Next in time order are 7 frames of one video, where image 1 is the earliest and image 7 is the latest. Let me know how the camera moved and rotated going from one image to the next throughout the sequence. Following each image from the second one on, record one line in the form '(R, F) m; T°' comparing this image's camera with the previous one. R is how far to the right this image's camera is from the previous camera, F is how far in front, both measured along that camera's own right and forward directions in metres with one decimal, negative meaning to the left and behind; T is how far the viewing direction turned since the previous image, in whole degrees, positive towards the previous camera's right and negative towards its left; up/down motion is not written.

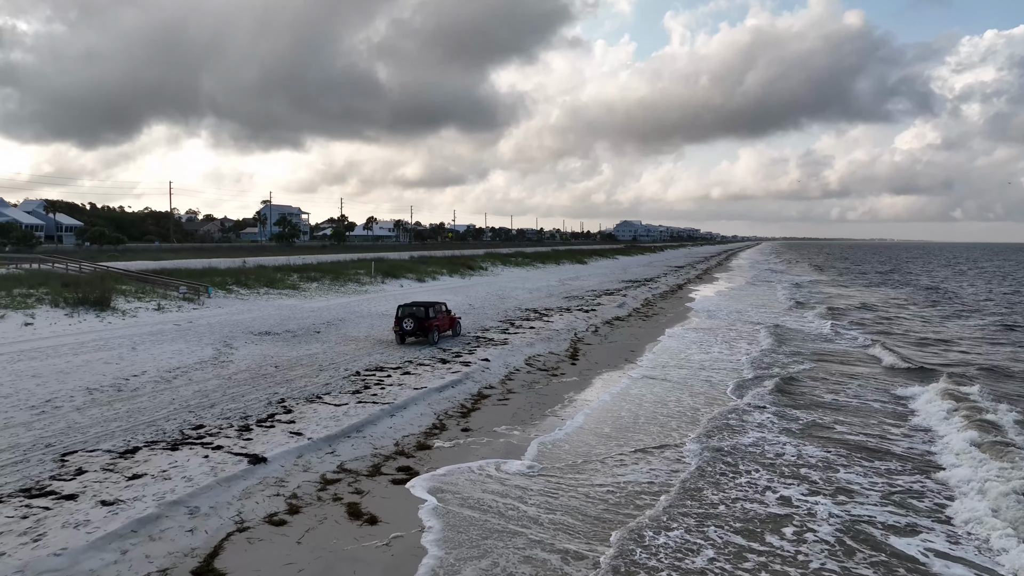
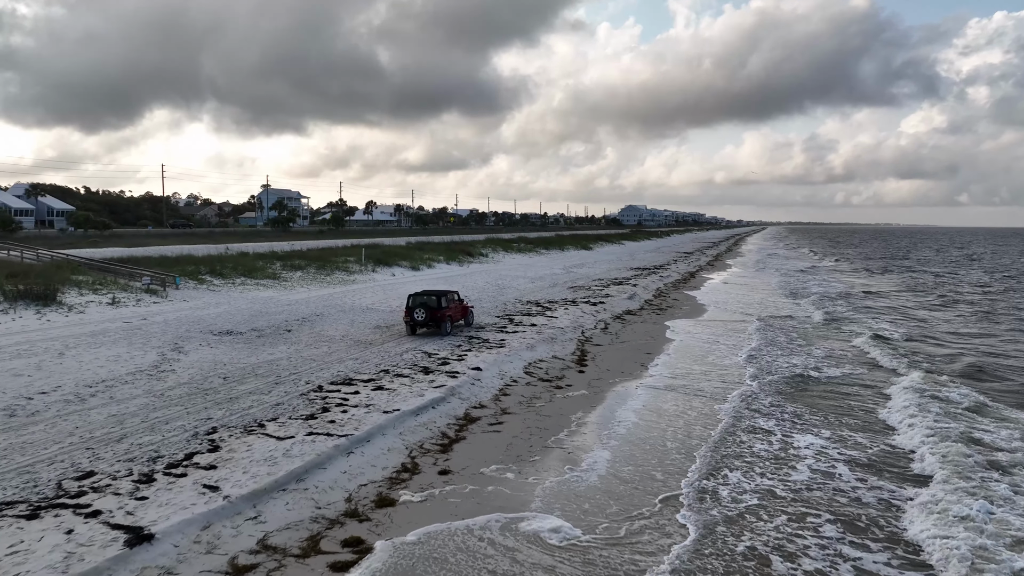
(+0.1, +2.5) m; 0°
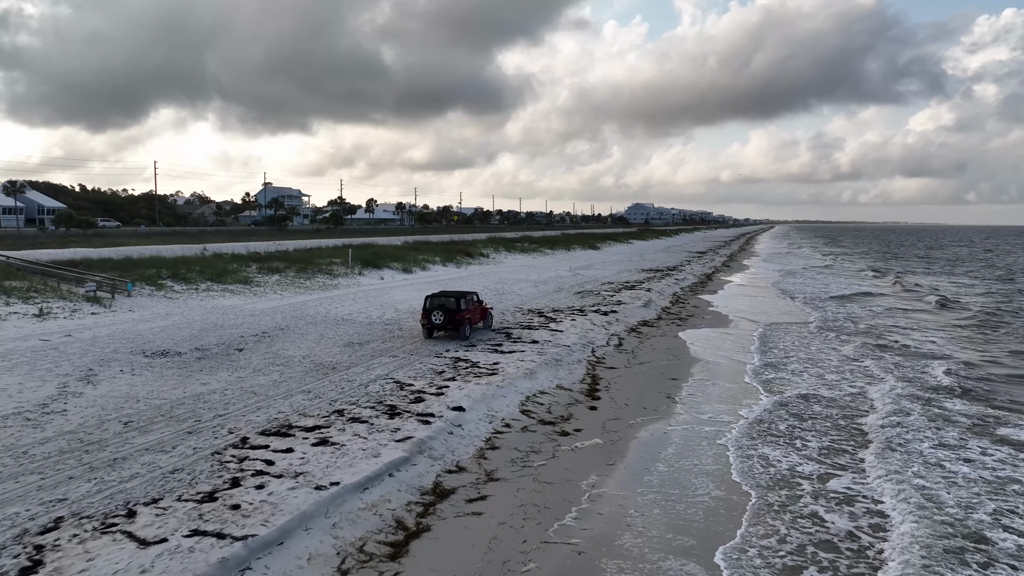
(+0.2, +2.9) m; 0°
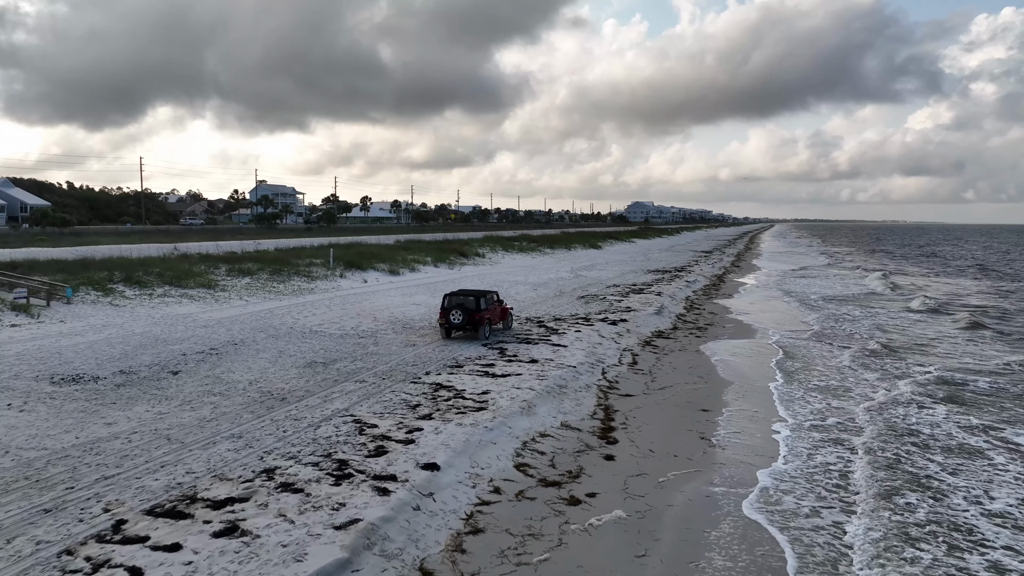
(+0.1, +2.5) m; 0°
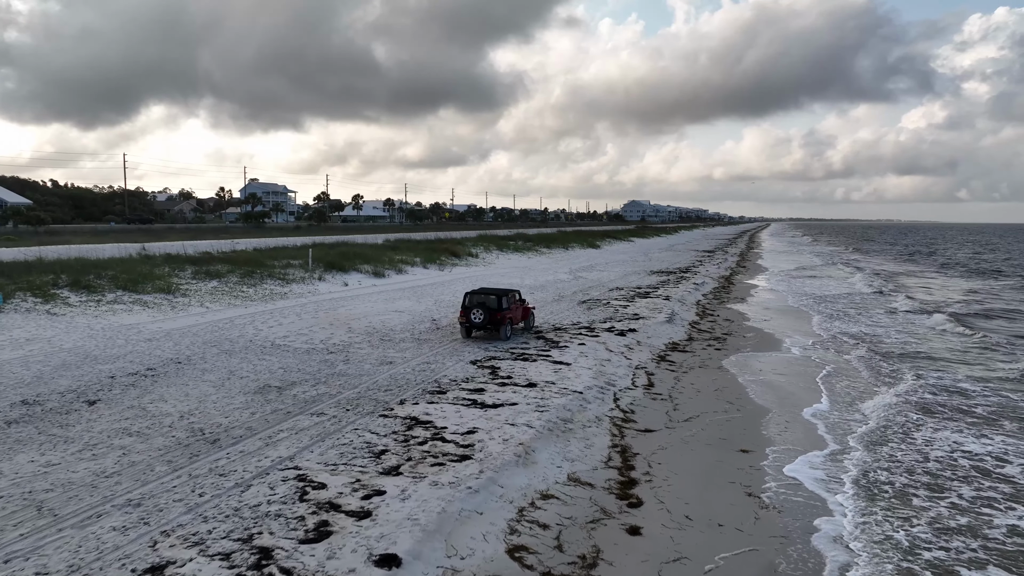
(0.0, +2.2) m; 0°
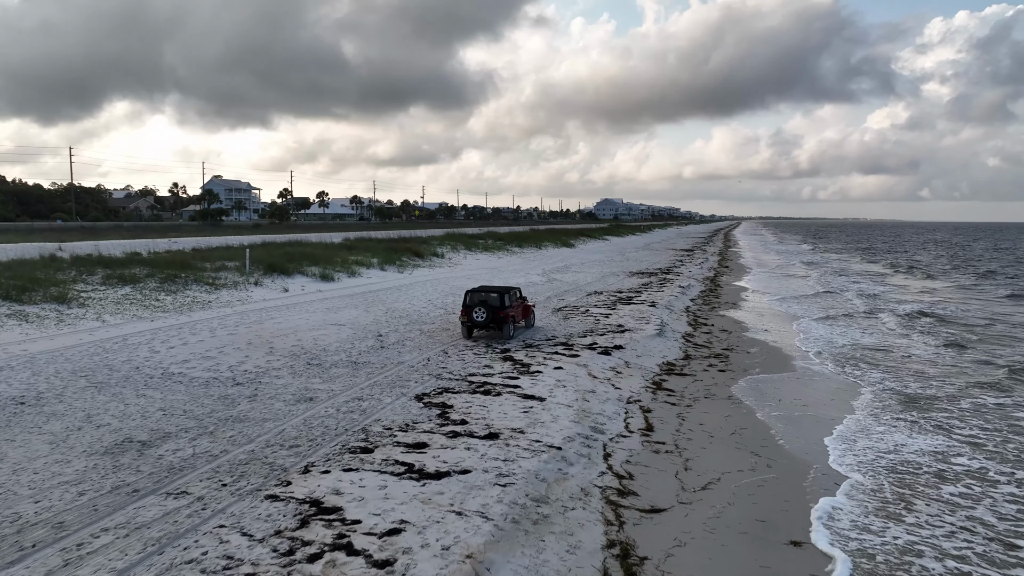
(+0.2, +2.8) m; +2°
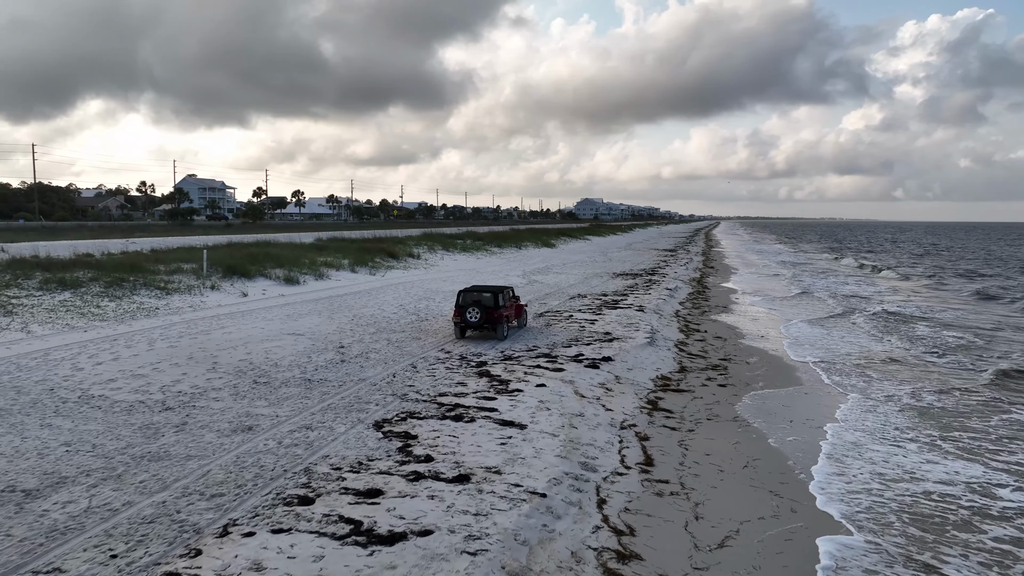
(+0.1, +1.4) m; +2°
